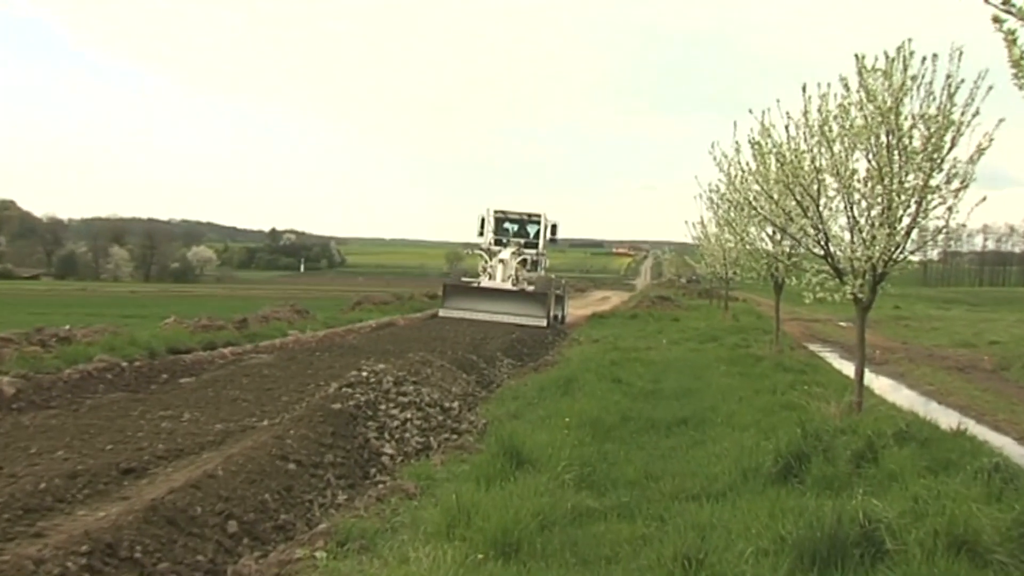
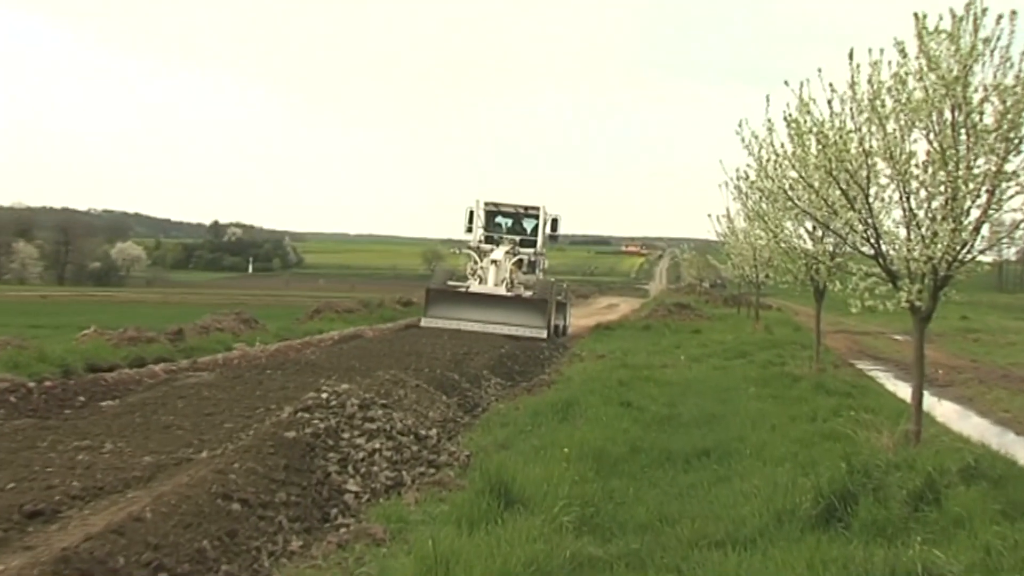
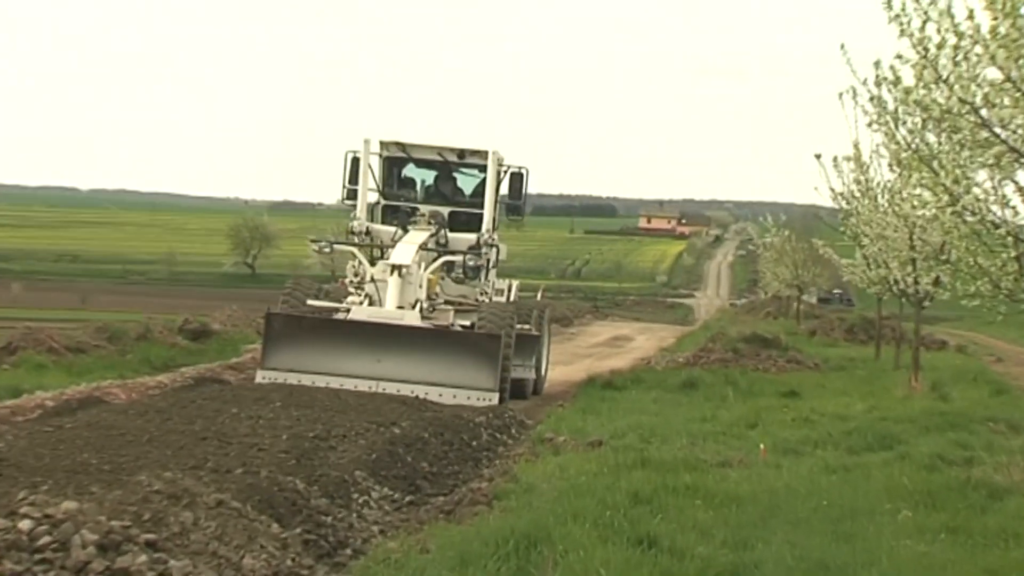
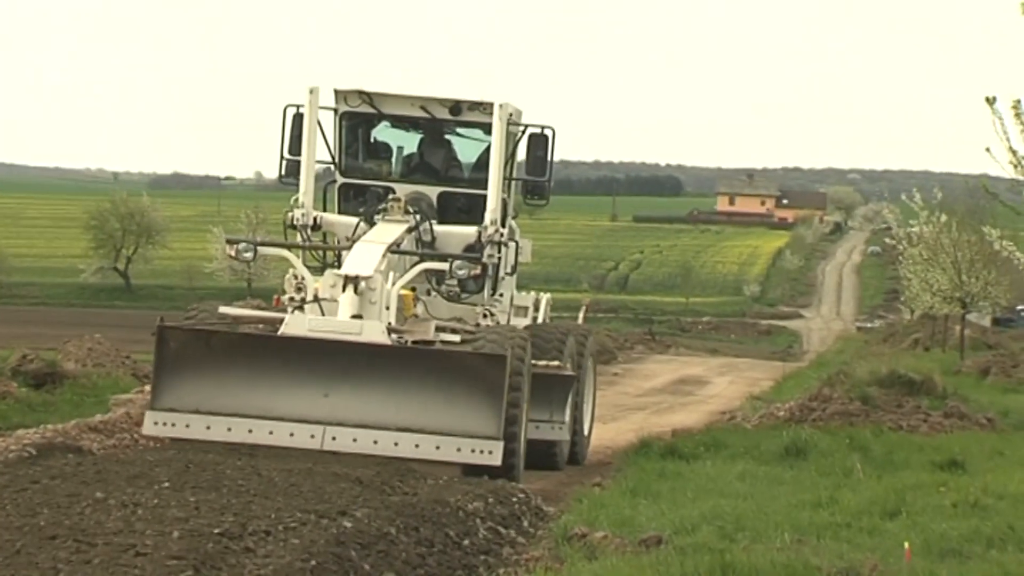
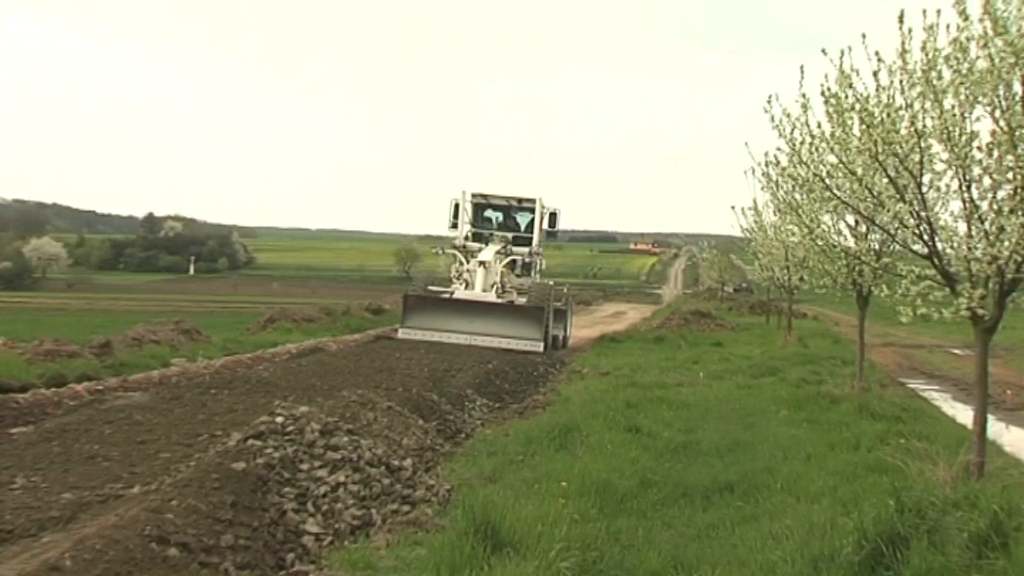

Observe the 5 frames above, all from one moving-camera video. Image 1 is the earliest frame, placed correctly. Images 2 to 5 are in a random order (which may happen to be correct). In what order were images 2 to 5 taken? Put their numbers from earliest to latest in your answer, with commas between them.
2, 5, 3, 4
